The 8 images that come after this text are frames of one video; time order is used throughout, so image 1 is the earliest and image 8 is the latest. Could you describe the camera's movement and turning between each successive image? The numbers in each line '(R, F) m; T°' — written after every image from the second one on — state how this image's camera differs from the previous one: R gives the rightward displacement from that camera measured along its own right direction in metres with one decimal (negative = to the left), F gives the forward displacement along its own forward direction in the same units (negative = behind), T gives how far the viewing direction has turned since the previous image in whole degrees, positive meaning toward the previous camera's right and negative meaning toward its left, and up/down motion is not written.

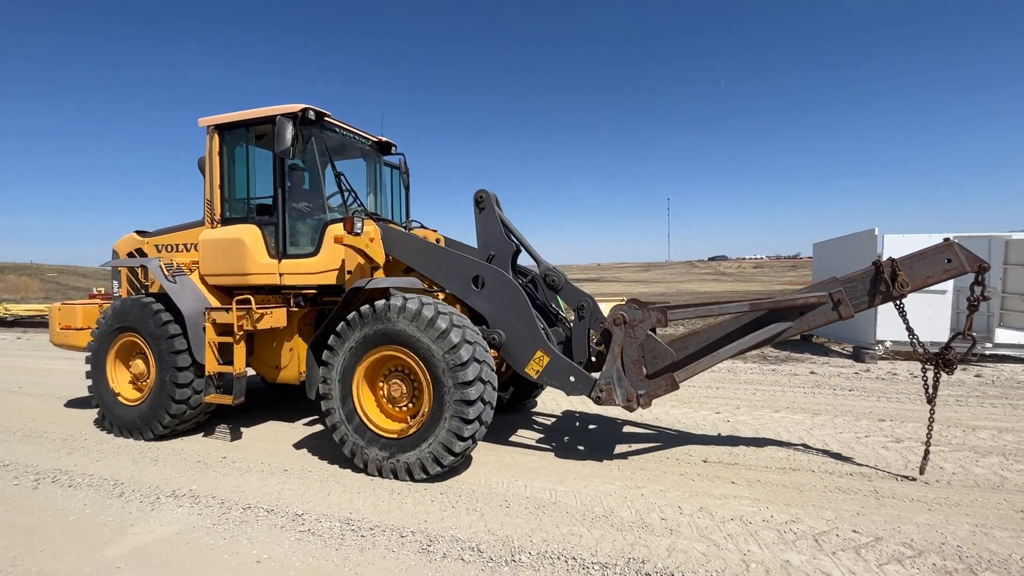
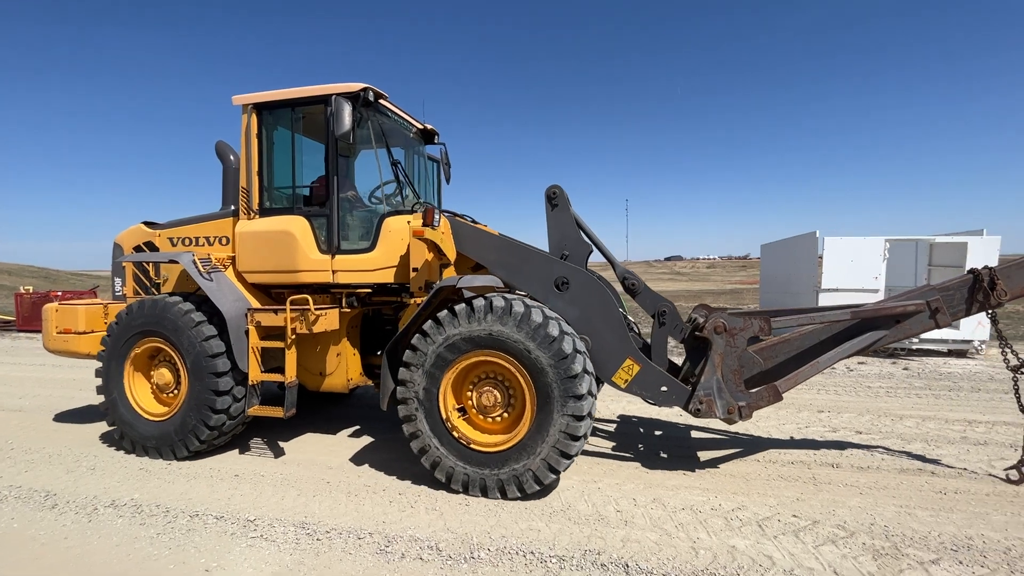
(-0.9, +0.3) m; +4°
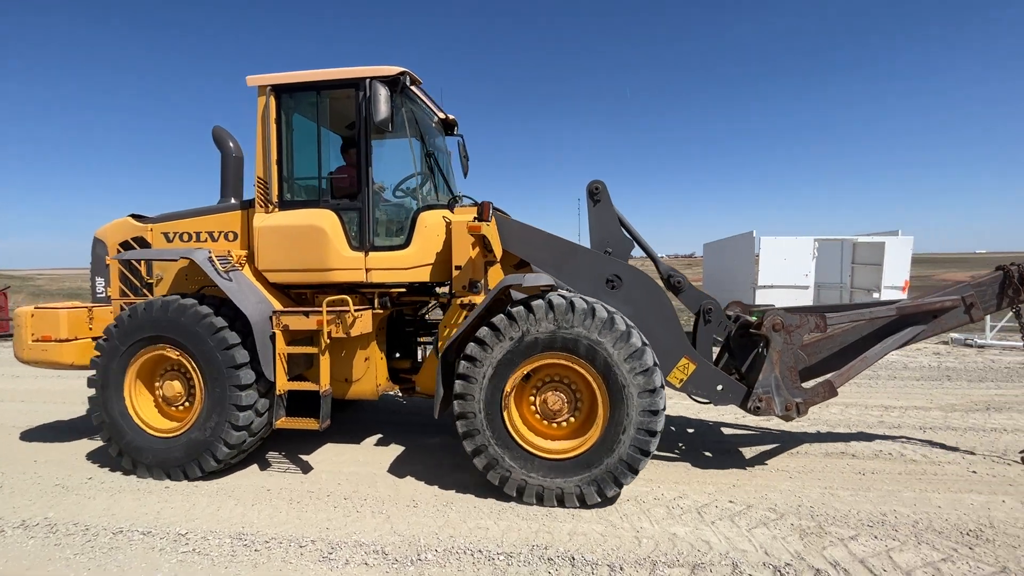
(-0.7, +0.2) m; +6°
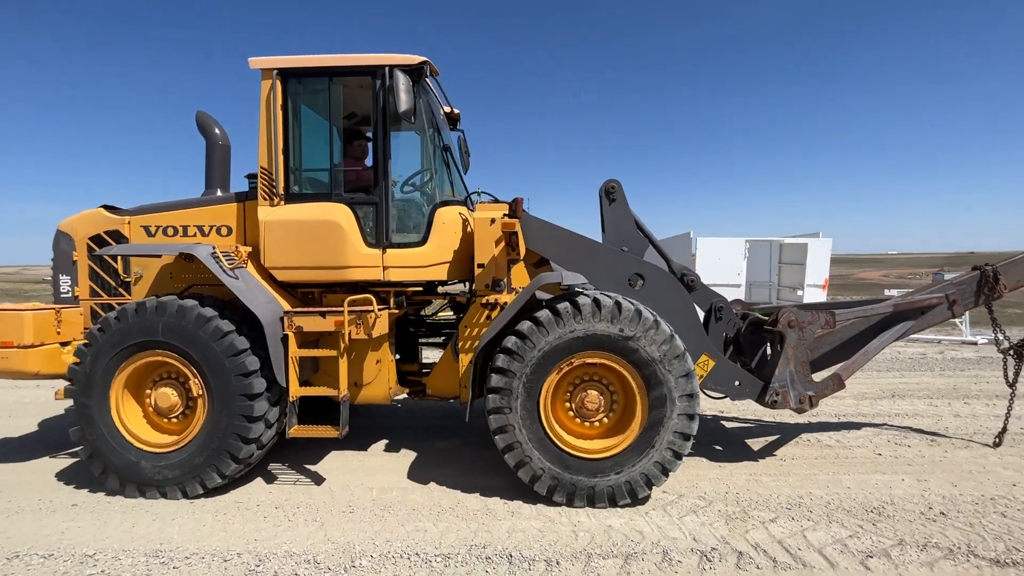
(-0.5, +0.1) m; +6°
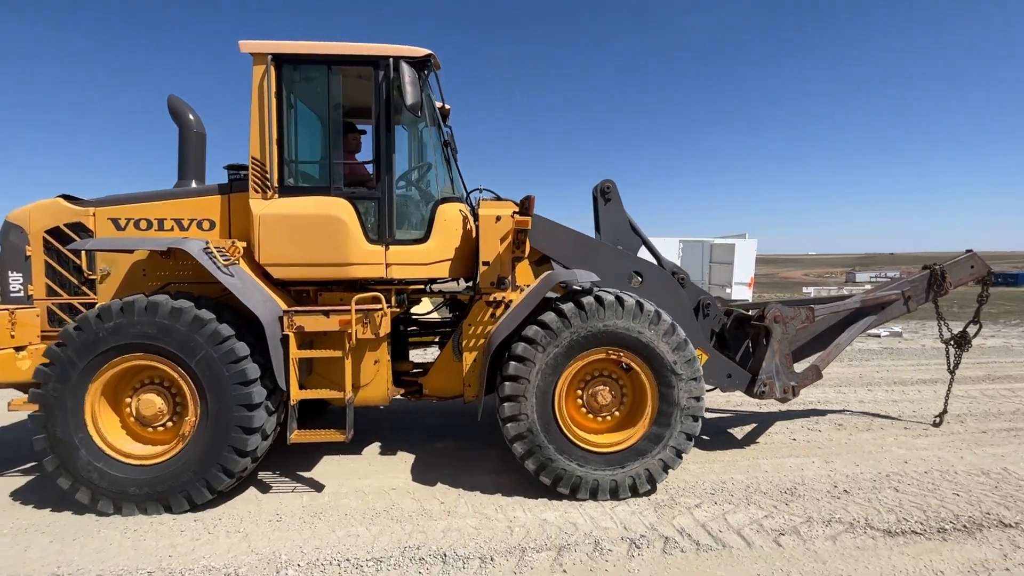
(-0.4, 0.0) m; +7°
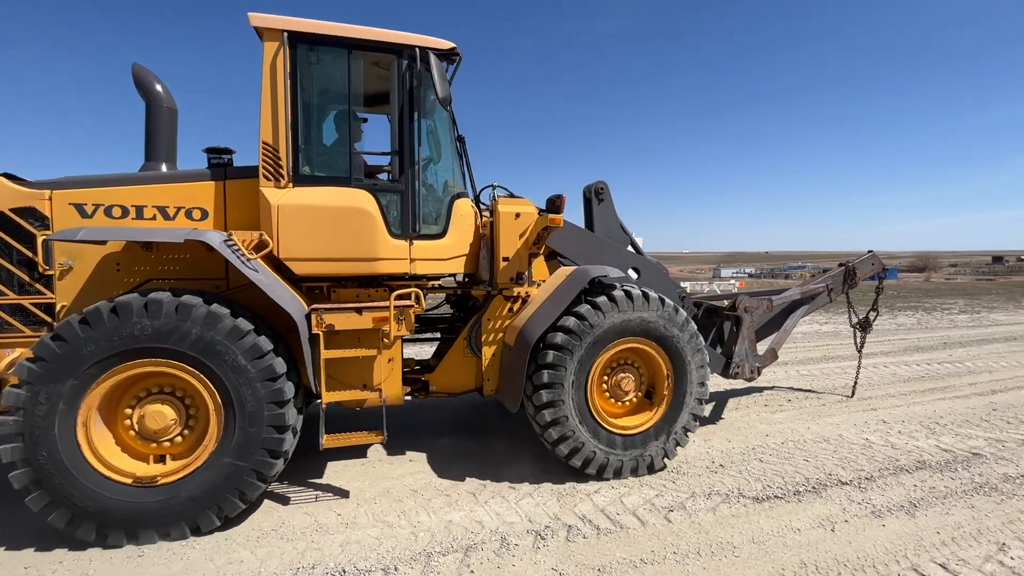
(-0.8, 0.0) m; +11°
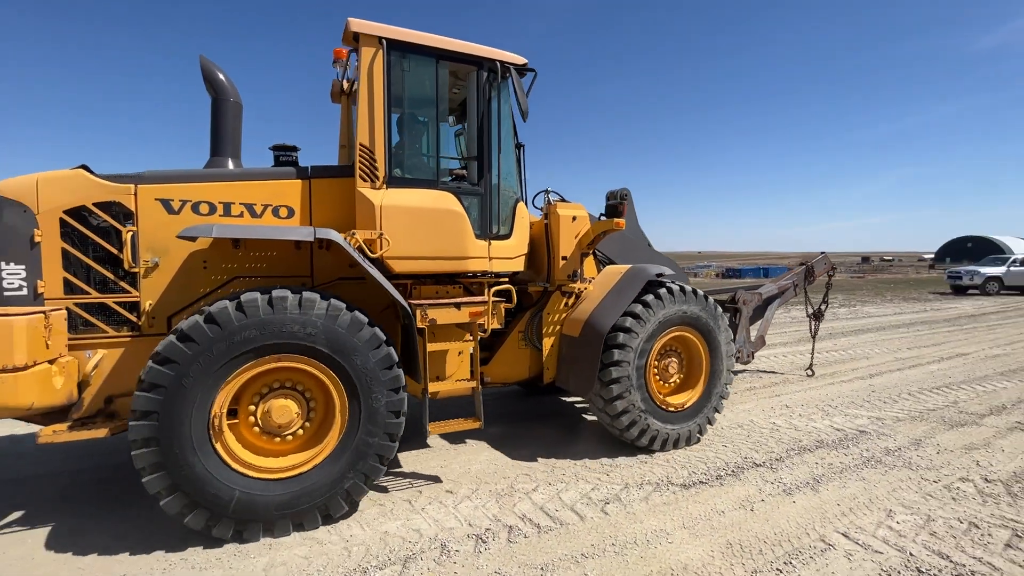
(-1.0, -0.2) m; +8°
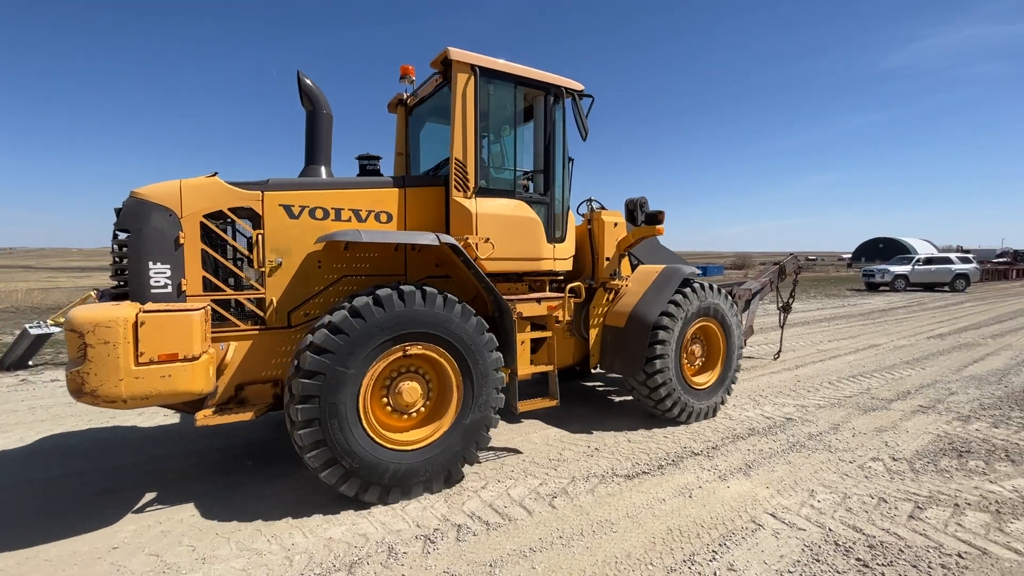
(-0.9, -0.4) m; +6°
